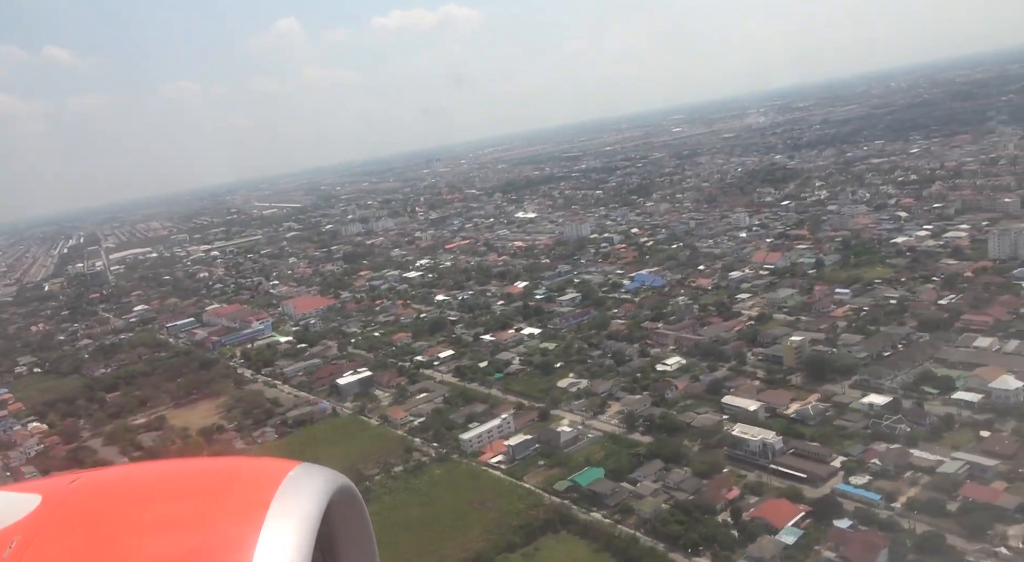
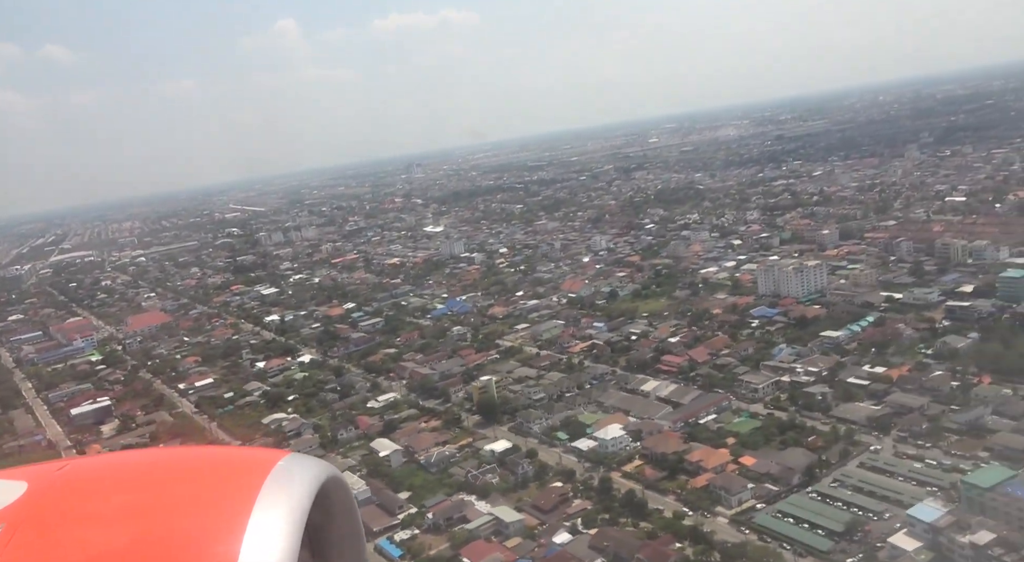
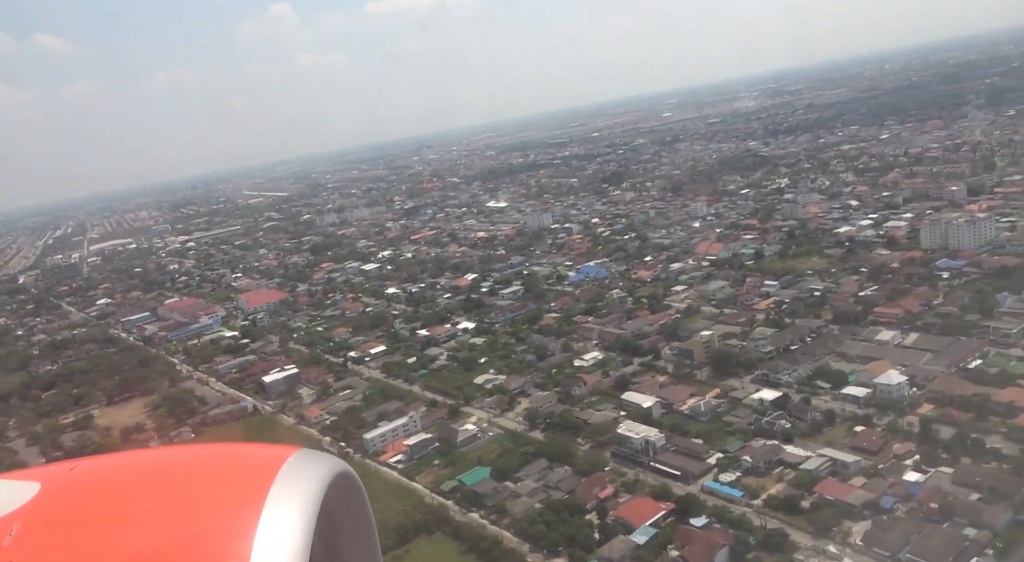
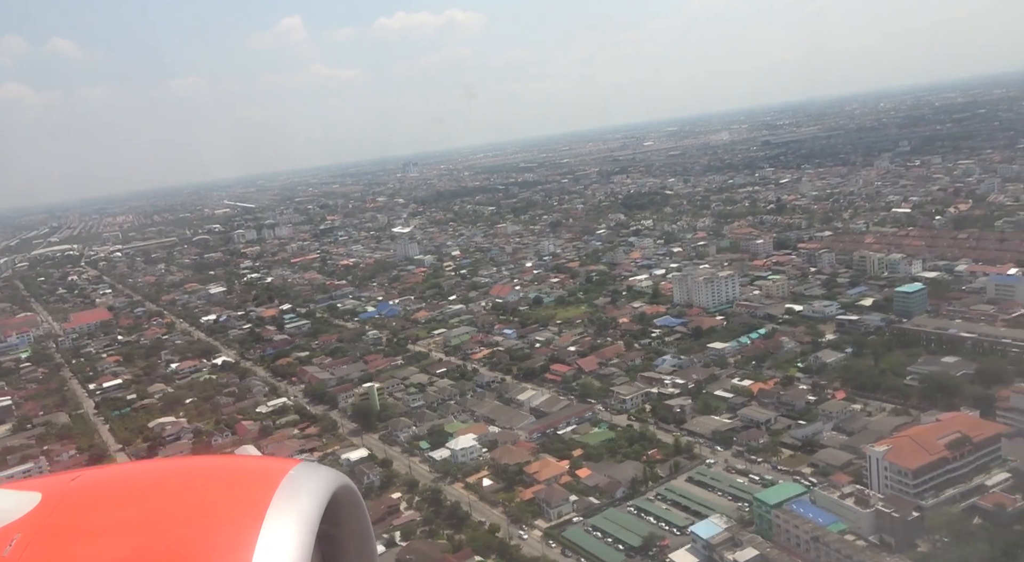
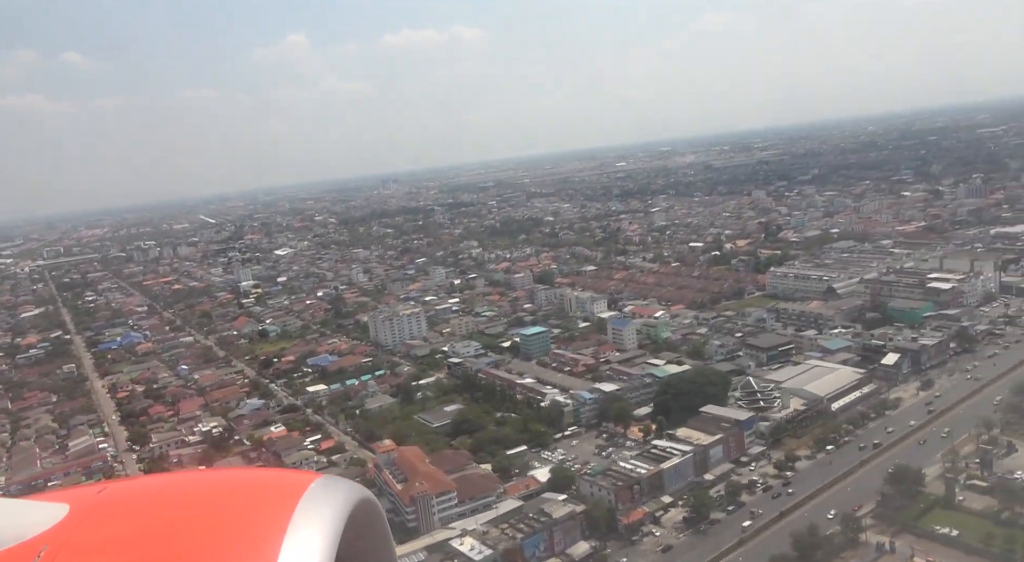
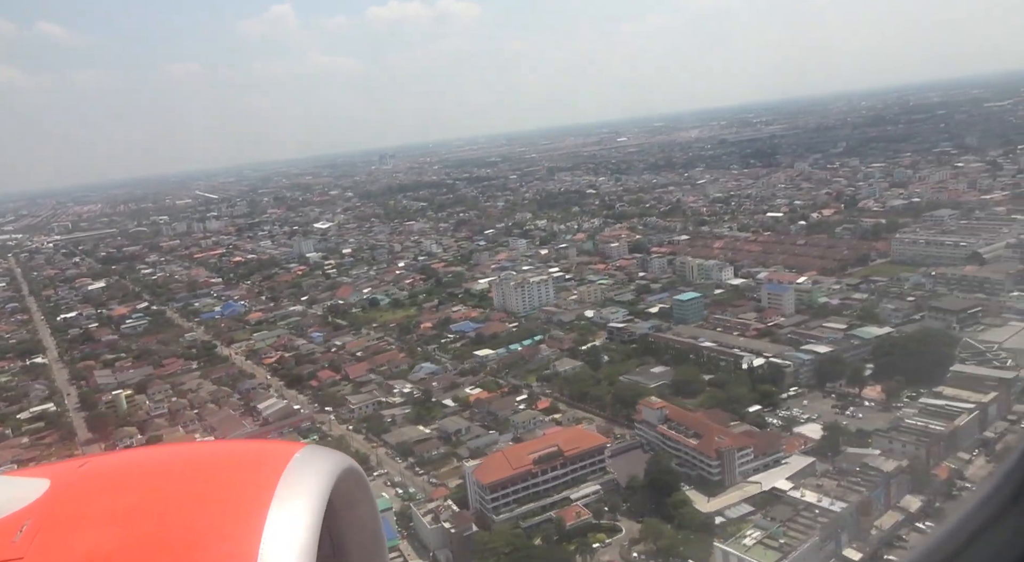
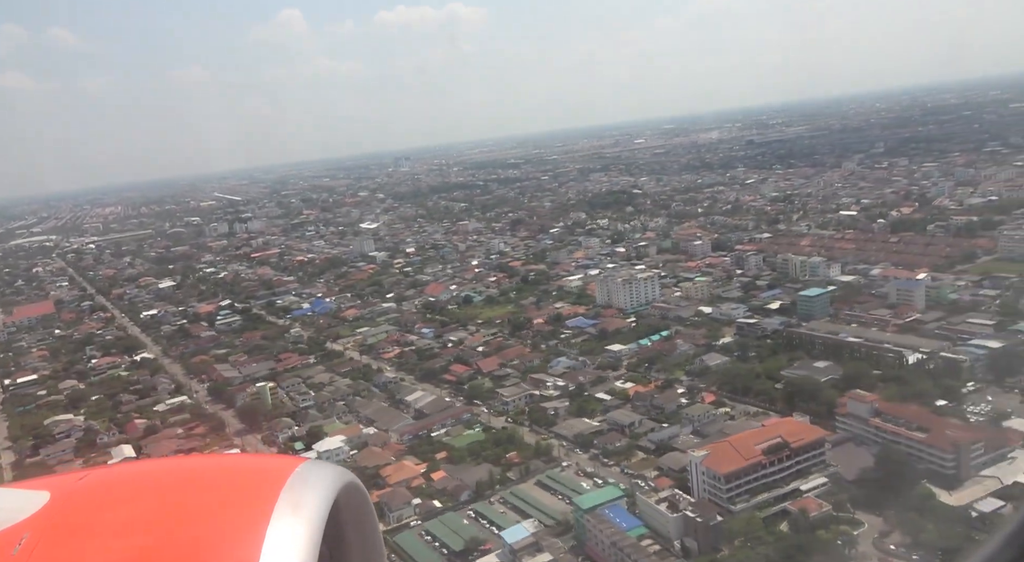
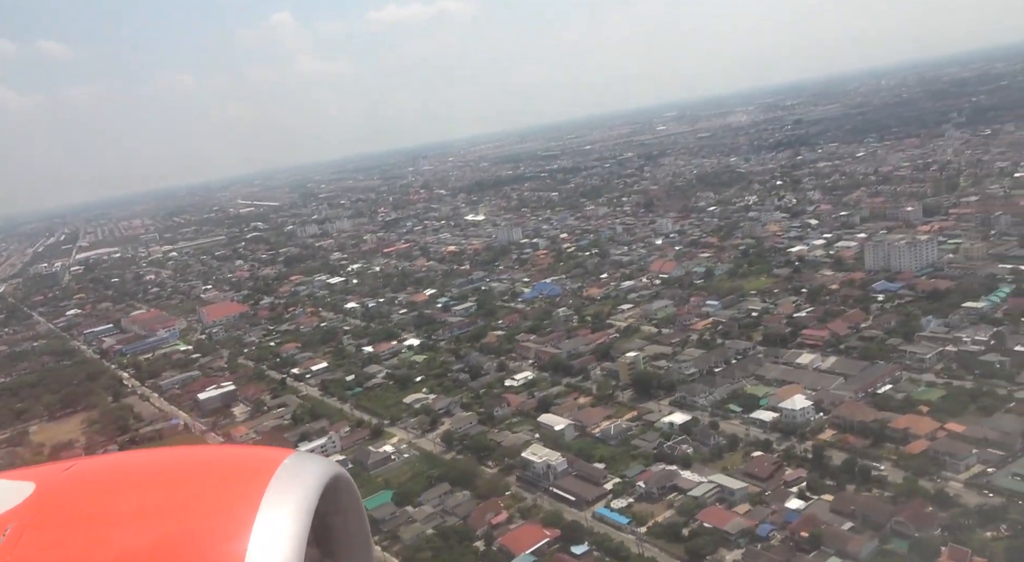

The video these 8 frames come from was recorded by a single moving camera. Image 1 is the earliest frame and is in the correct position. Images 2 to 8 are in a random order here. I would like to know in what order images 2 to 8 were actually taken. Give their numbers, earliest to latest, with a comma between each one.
3, 8, 2, 4, 7, 6, 5
